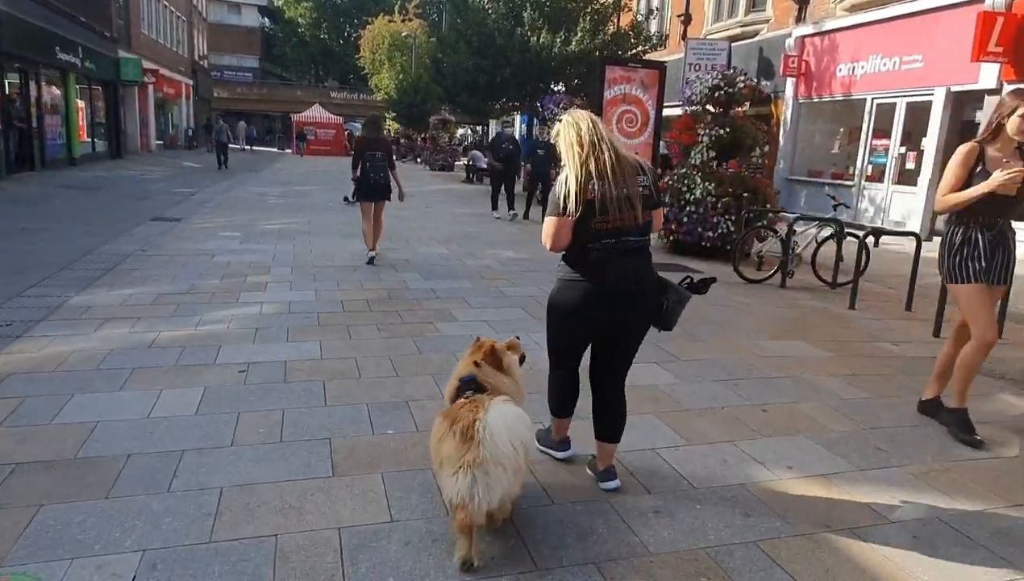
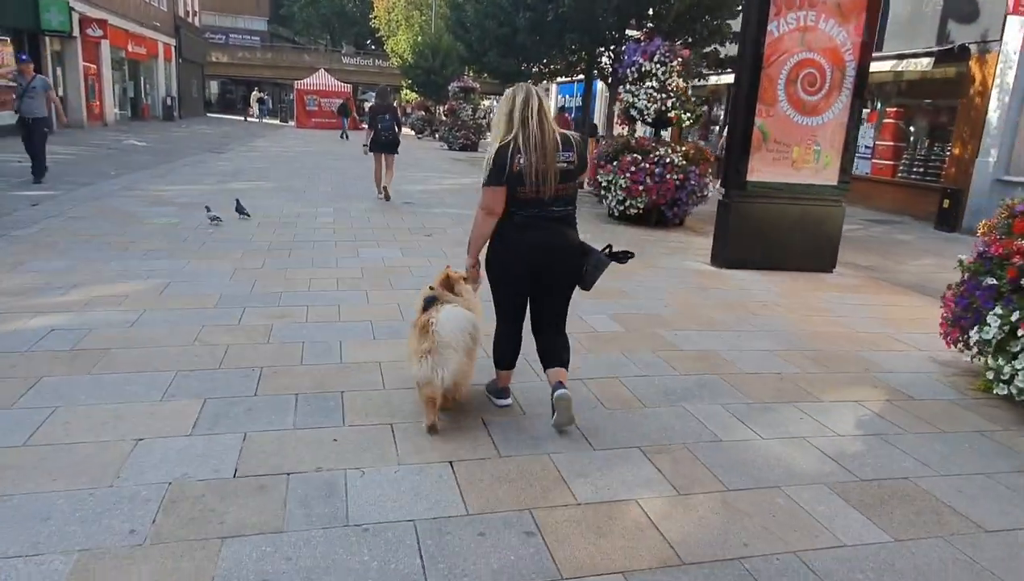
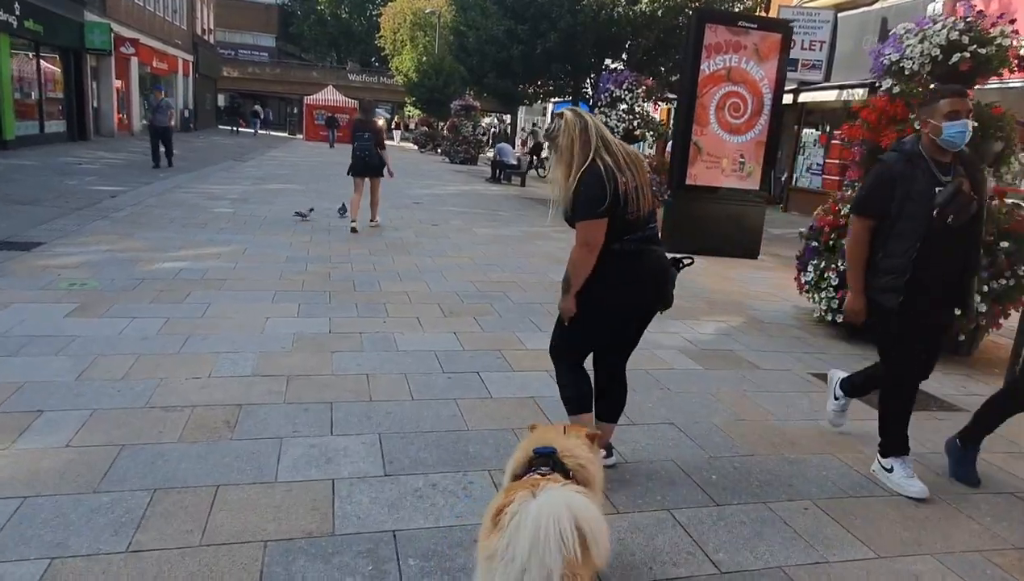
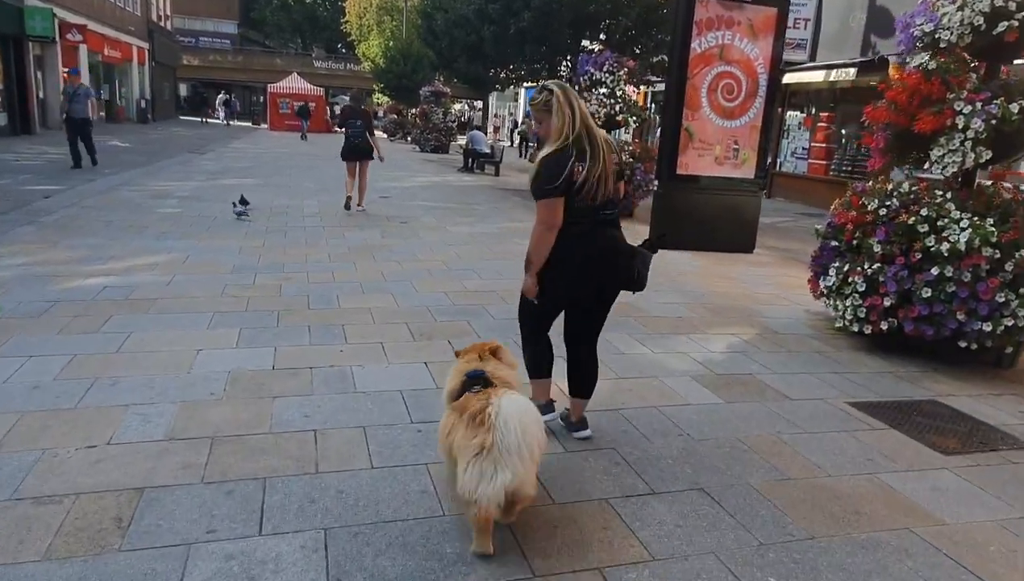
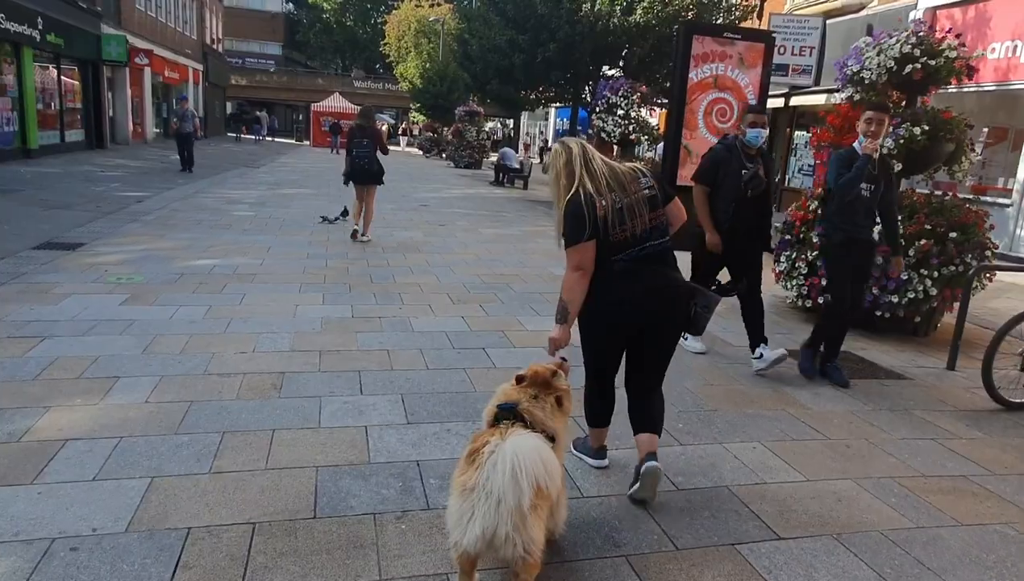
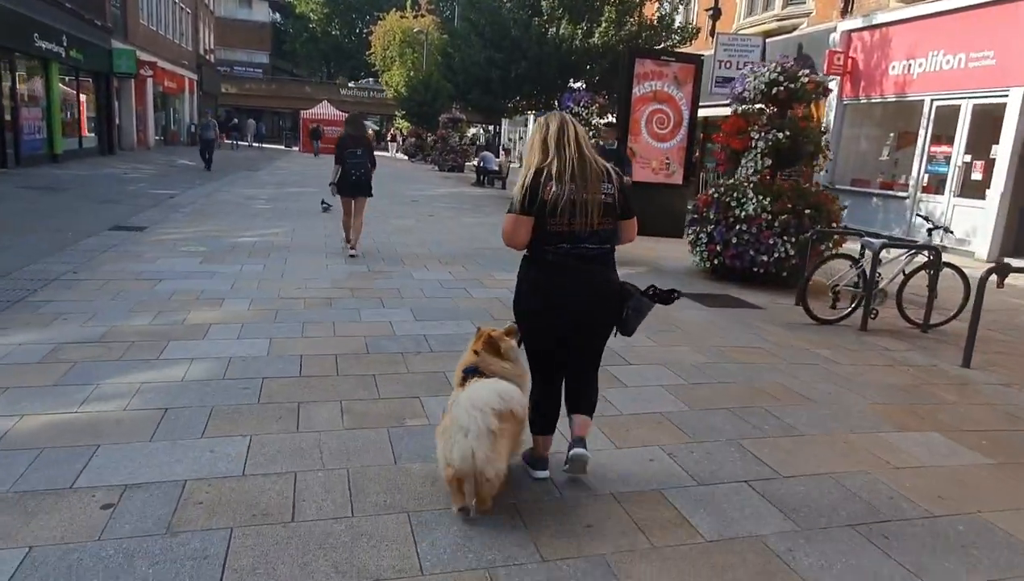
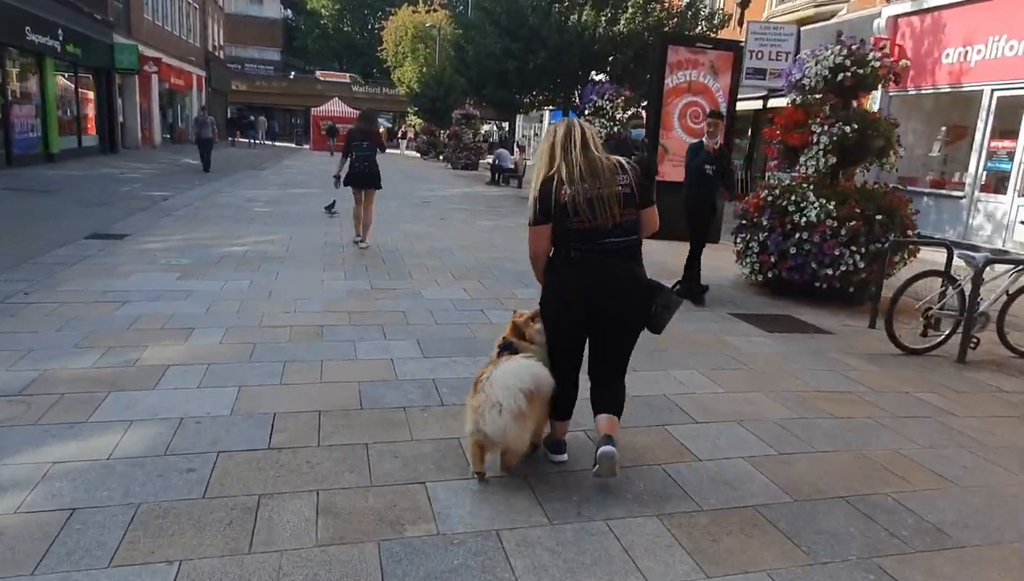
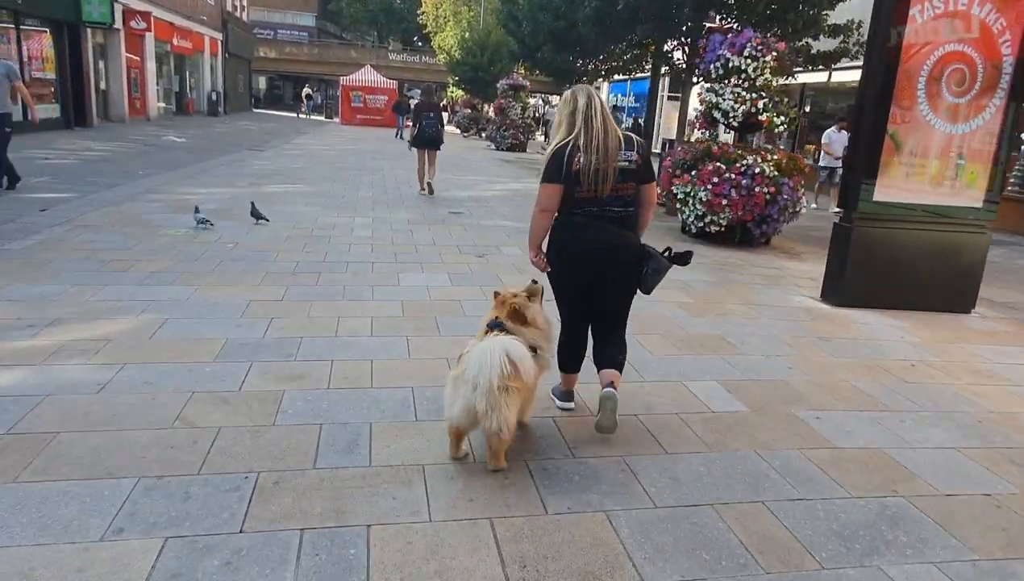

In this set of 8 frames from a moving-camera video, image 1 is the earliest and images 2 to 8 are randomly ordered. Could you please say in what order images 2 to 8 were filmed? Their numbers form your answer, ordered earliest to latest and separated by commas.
6, 7, 5, 3, 4, 2, 8
